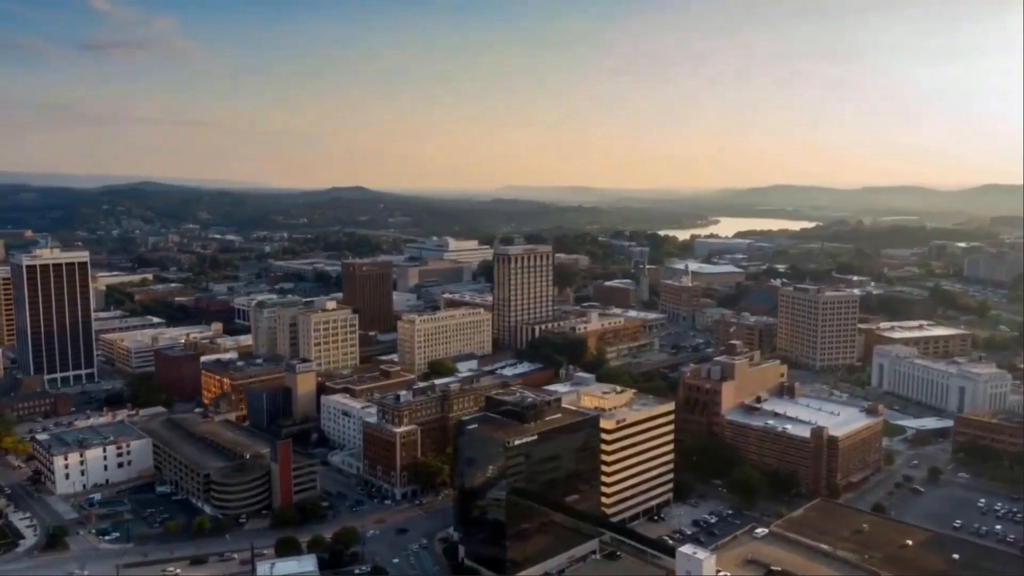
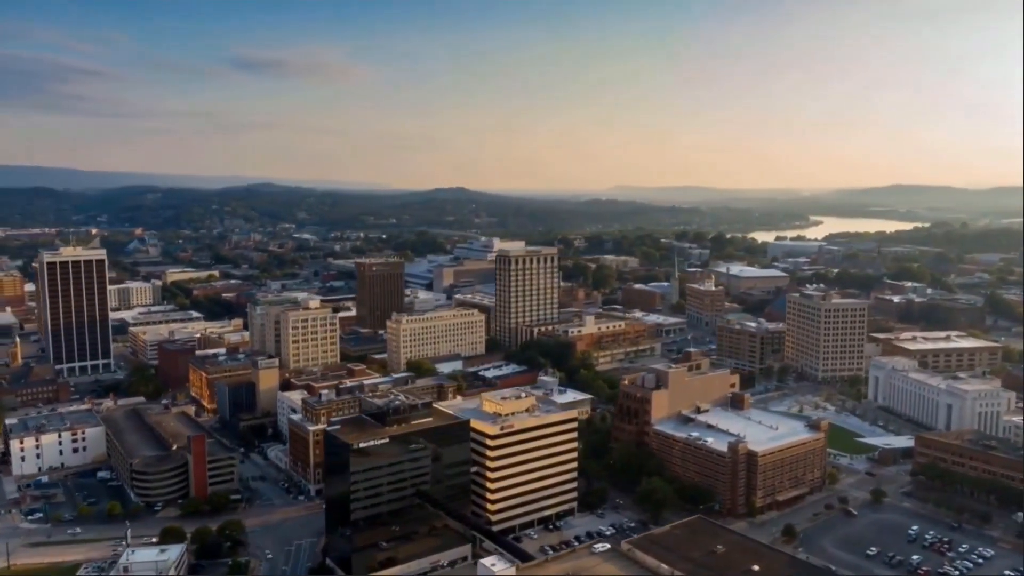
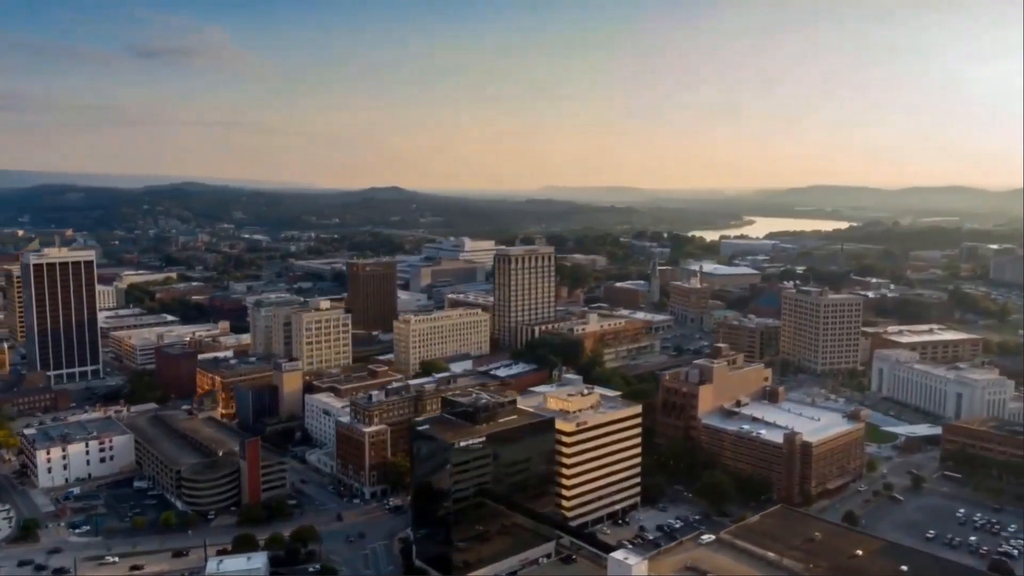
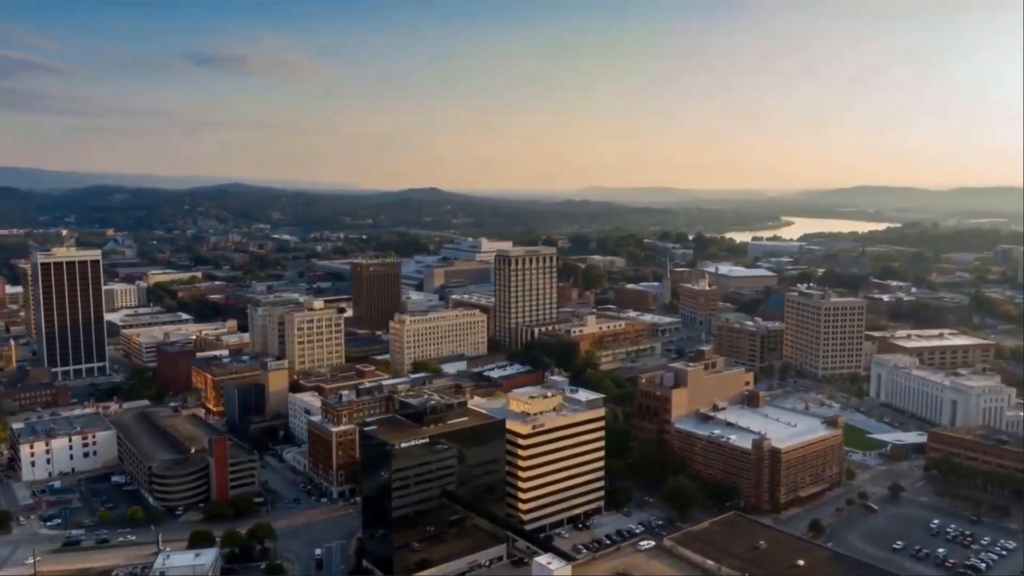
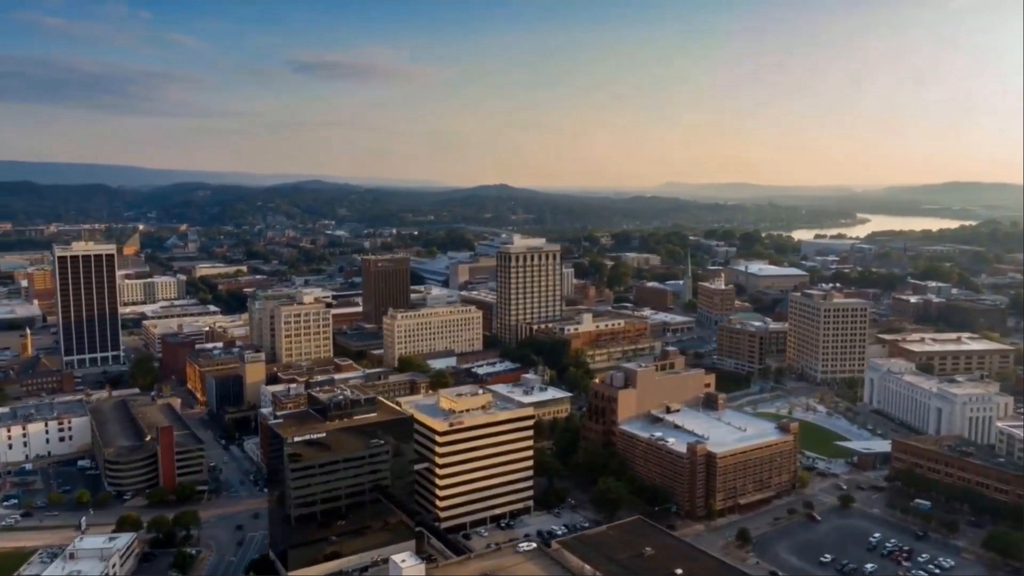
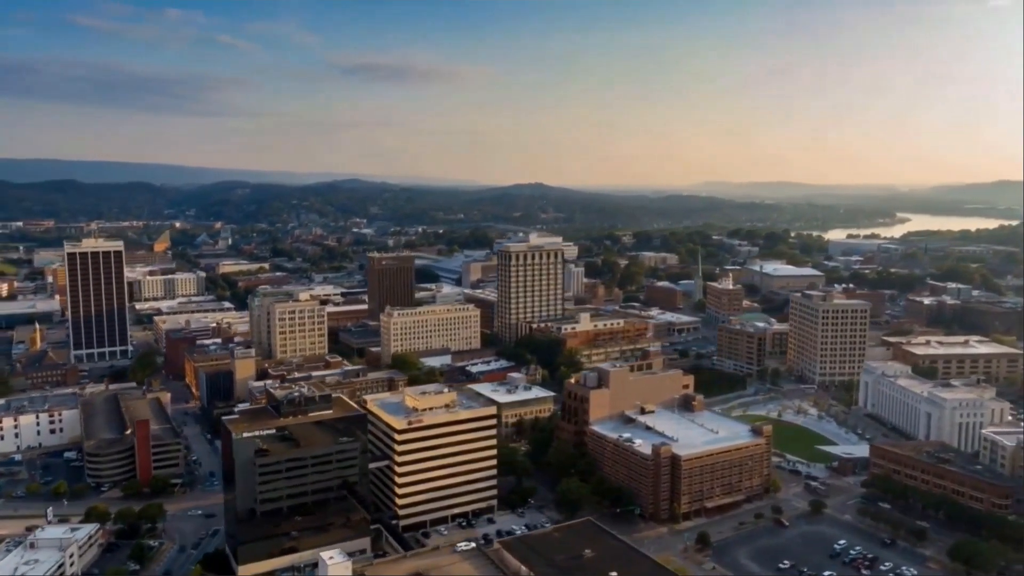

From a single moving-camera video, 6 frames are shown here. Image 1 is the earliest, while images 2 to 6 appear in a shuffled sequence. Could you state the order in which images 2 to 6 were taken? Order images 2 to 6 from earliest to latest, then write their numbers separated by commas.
3, 4, 2, 5, 6
